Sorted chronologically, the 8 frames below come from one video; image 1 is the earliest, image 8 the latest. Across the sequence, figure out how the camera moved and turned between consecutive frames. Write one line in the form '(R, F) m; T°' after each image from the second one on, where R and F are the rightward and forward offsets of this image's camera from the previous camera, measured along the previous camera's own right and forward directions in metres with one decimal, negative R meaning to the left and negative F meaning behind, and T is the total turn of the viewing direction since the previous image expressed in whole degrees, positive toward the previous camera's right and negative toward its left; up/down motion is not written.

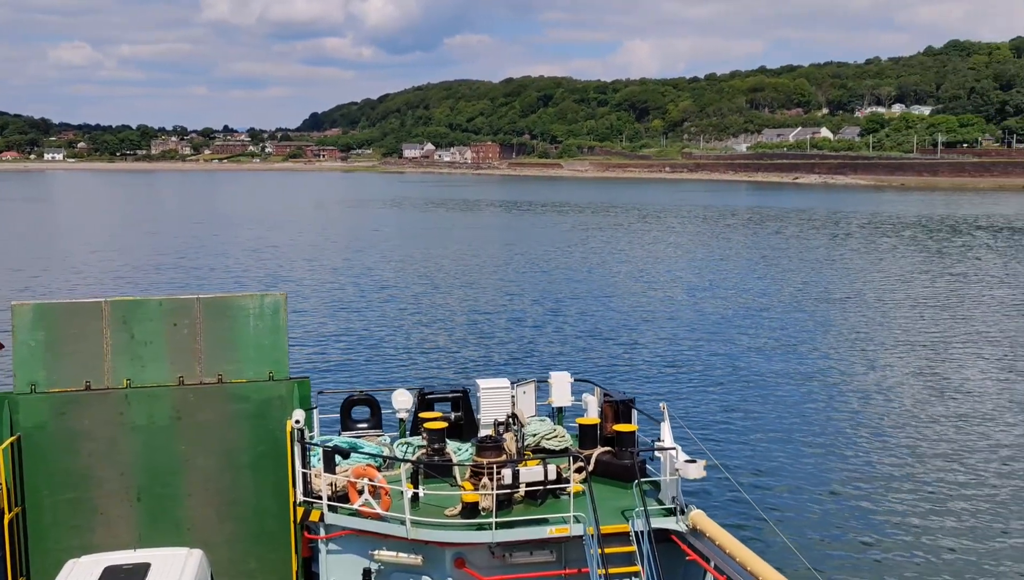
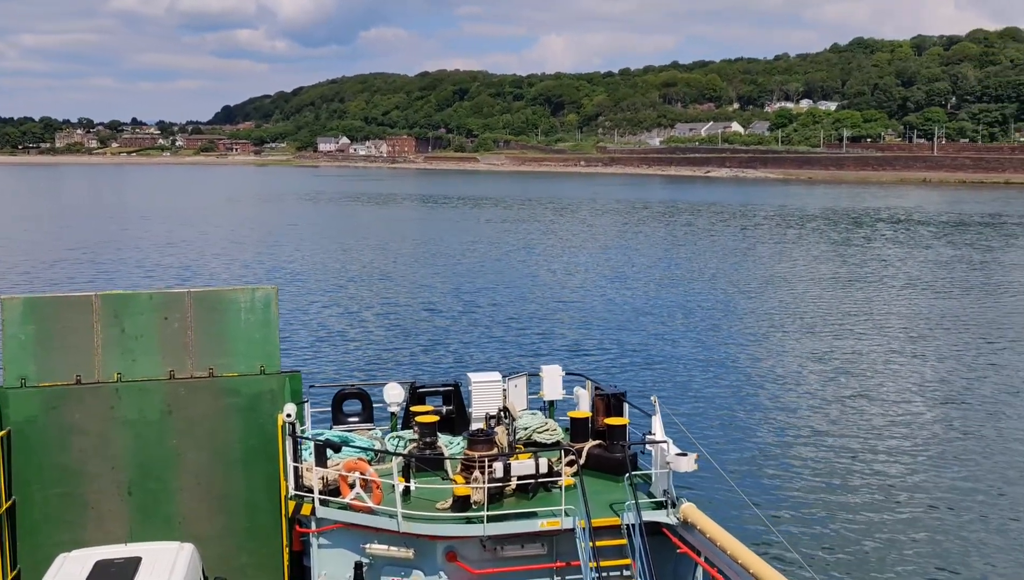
(+0.9, 0.0) m; 0°
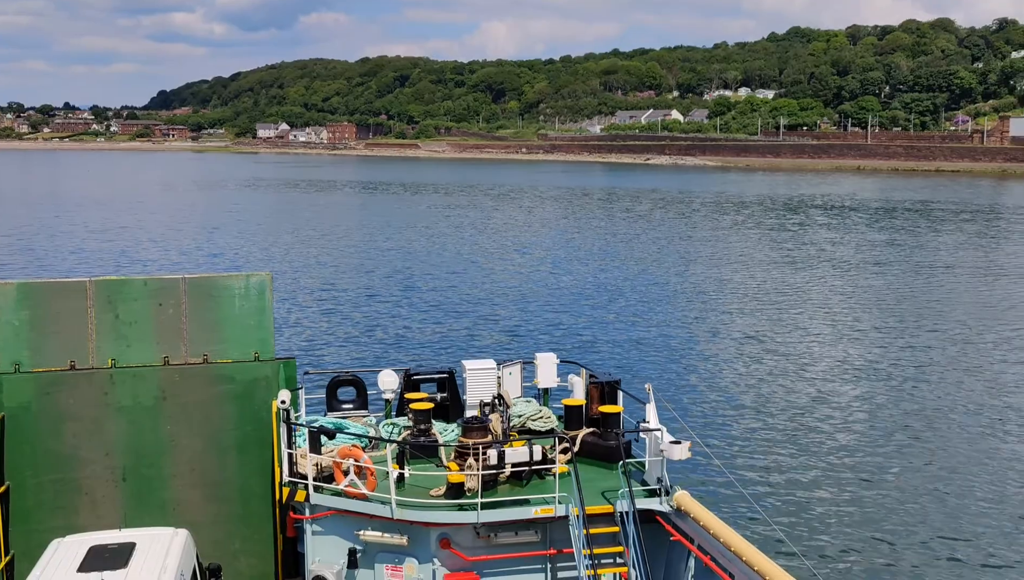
(-0.4, 0.0) m; 0°
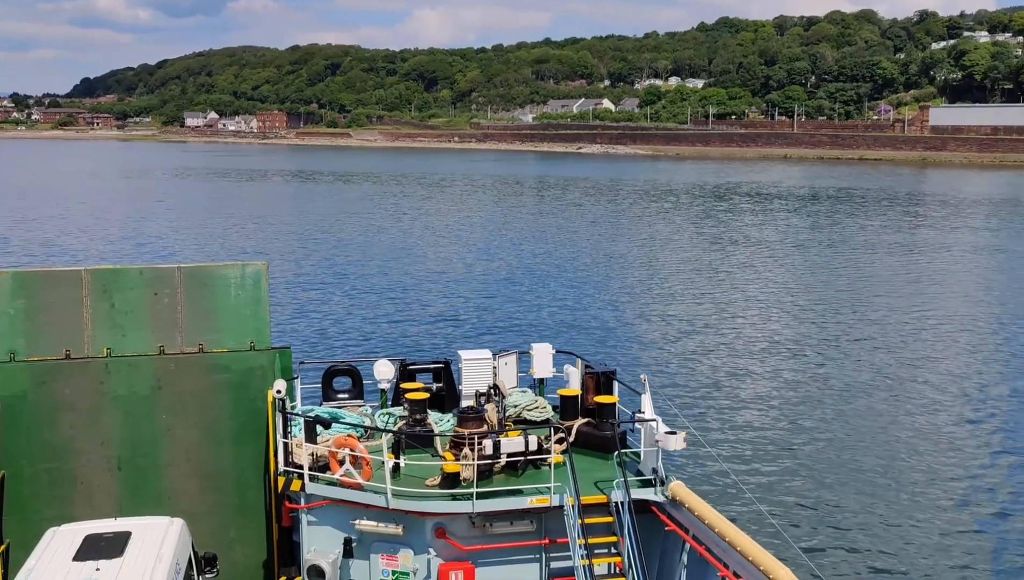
(-0.2, 0.0) m; 0°
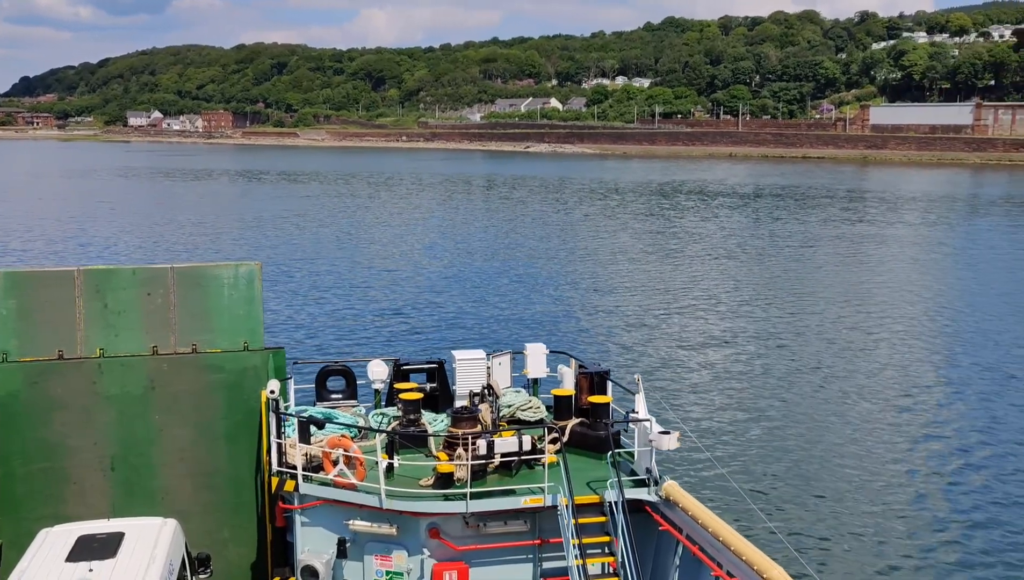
(-0.1, 0.0) m; 0°
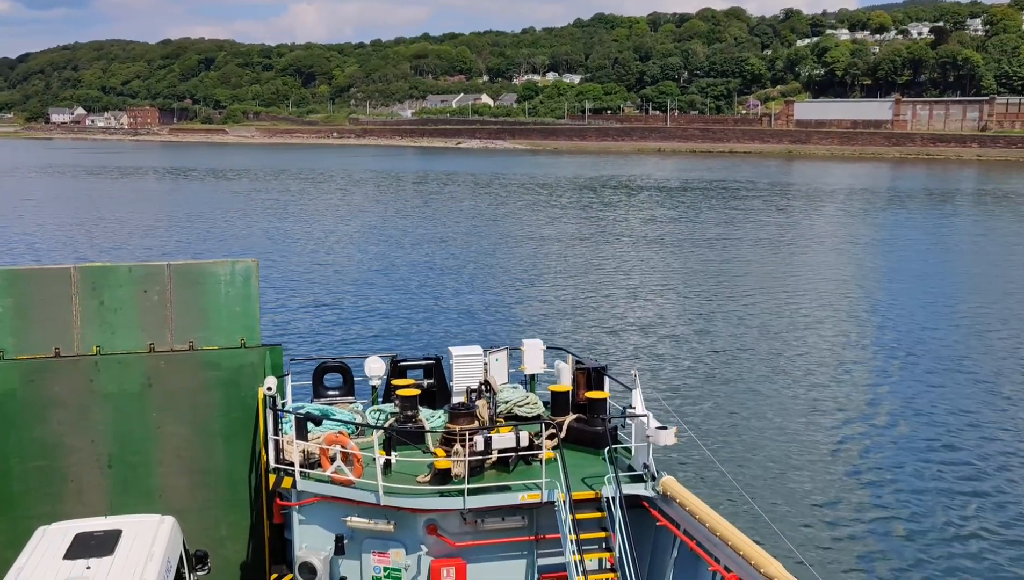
(+0.8, 0.0) m; 0°
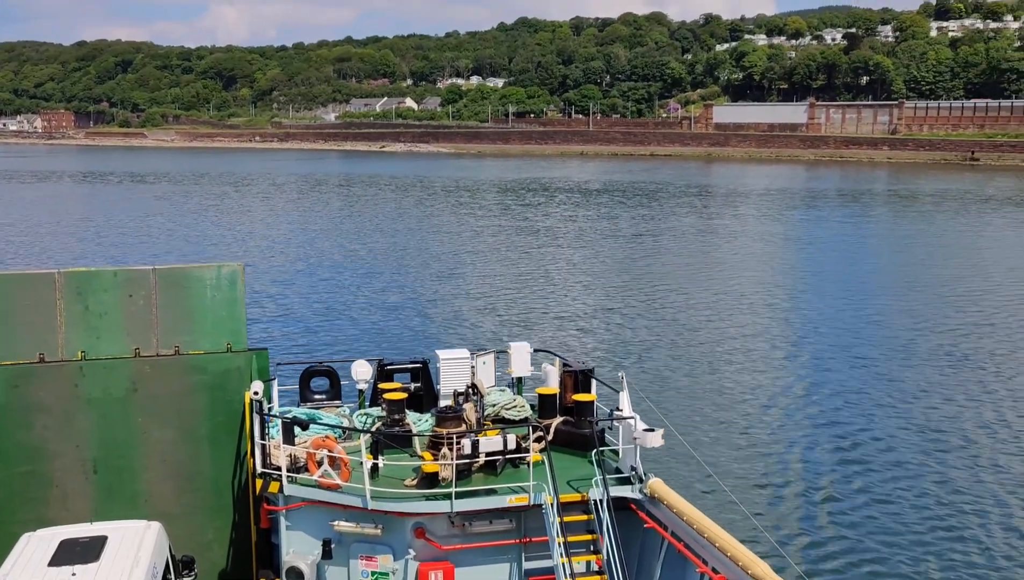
(-0.4, +0.3) m; +1°
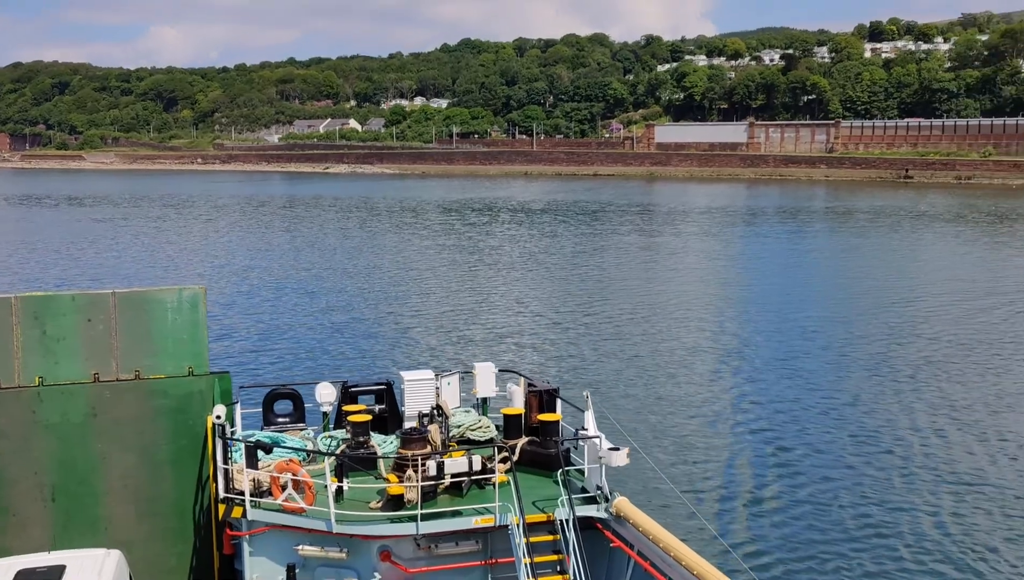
(-0.2, +0.1) m; +2°
